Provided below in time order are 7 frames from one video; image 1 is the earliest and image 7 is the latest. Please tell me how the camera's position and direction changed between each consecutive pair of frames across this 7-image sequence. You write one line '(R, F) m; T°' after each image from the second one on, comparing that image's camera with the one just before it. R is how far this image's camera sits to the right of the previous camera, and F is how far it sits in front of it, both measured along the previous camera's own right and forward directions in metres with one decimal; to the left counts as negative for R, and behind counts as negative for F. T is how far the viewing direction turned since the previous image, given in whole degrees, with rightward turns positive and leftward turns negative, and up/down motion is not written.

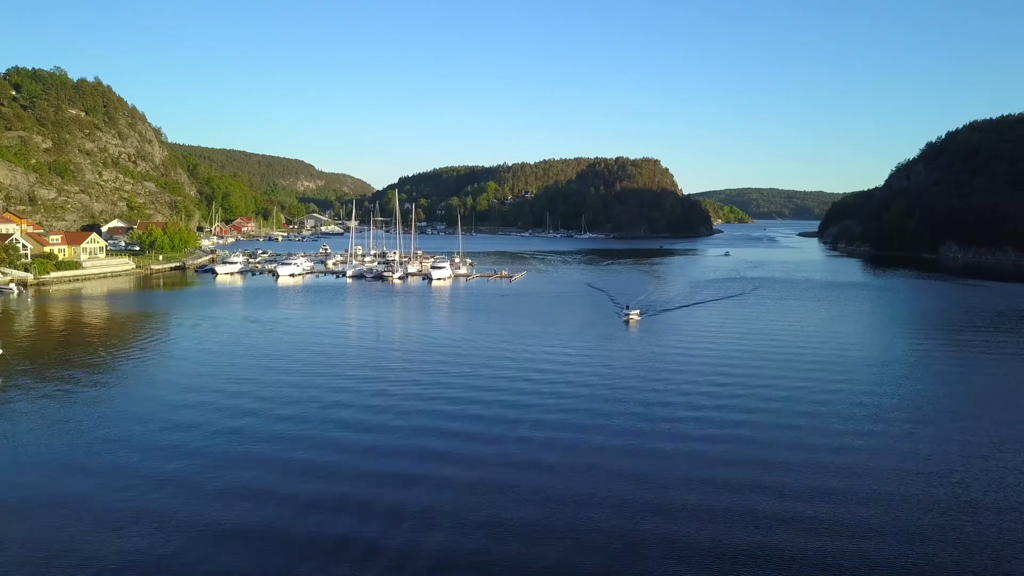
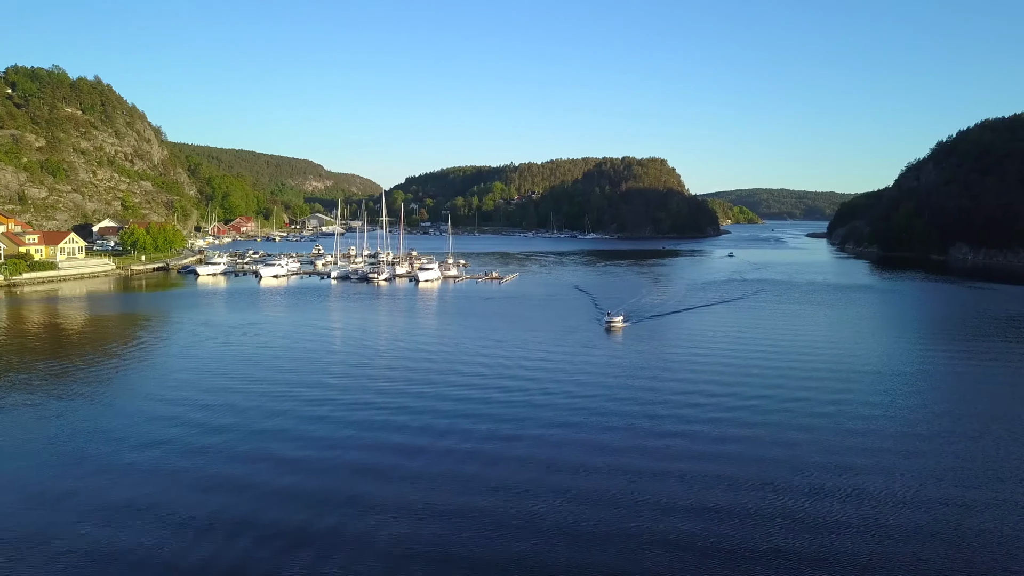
(+0.8, +1.1) m; -1°
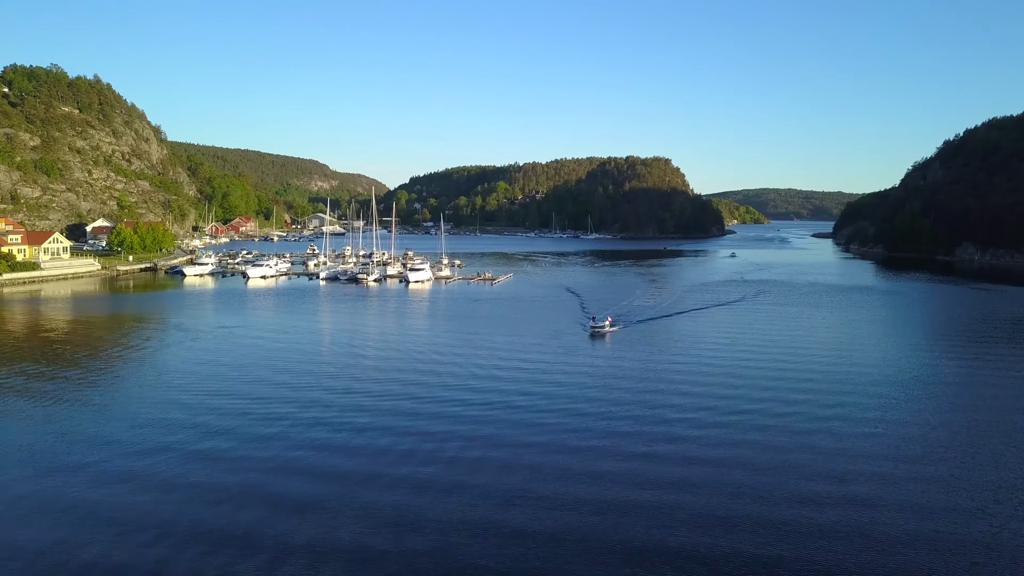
(+0.6, +0.7) m; 0°
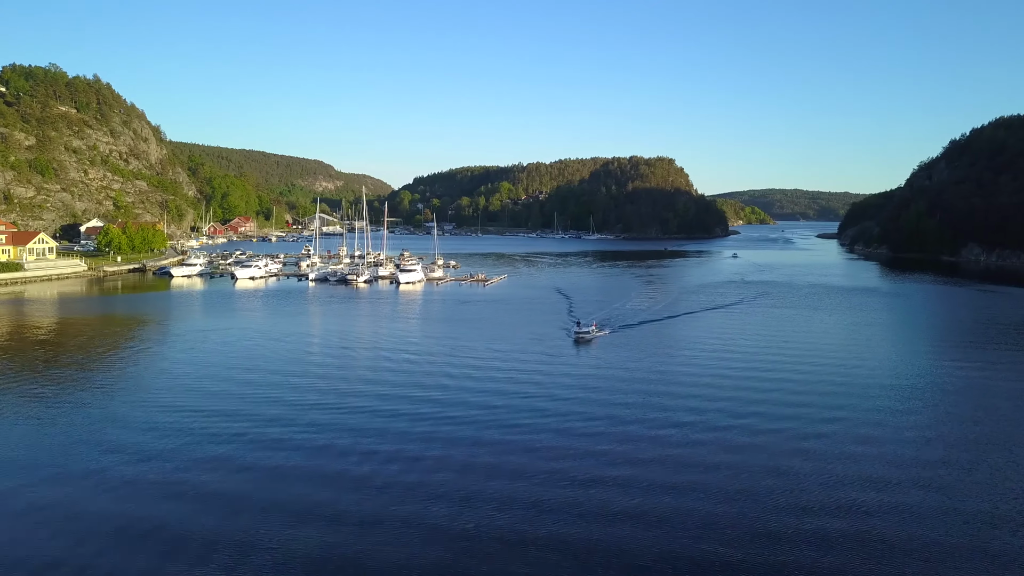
(+0.5, +0.6) m; 0°
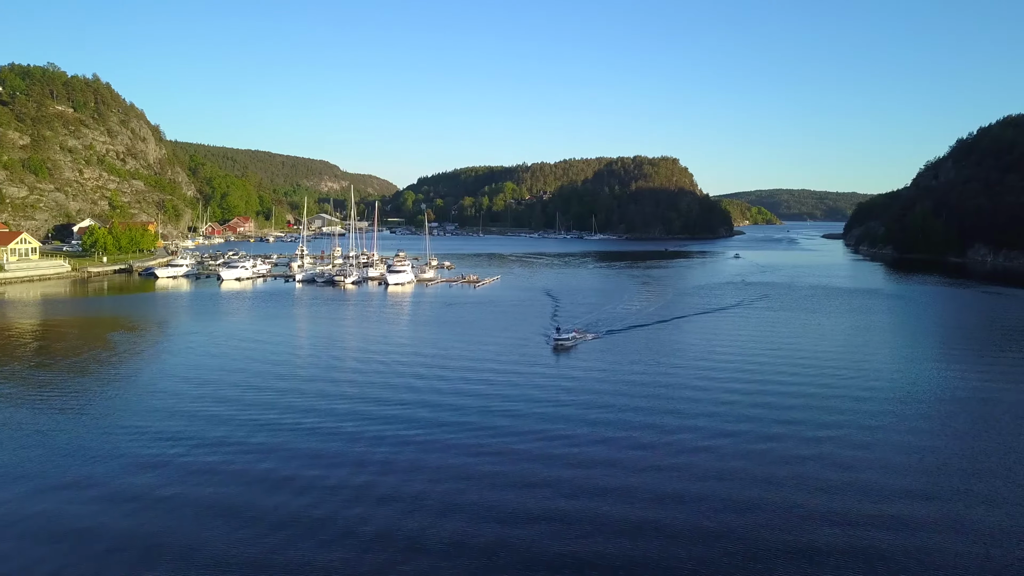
(+0.6, +0.7) m; 0°
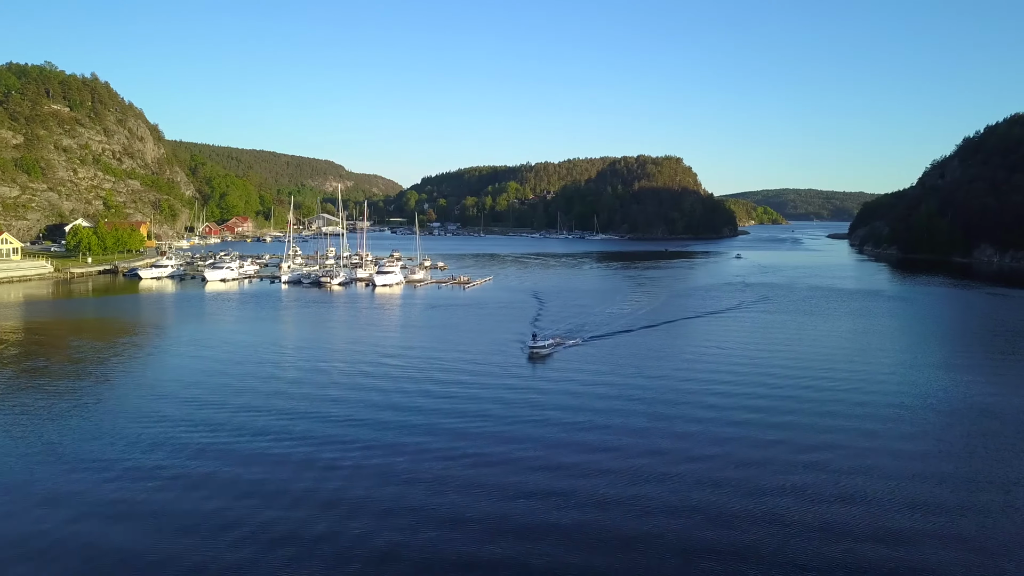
(+0.6, +0.7) m; 0°
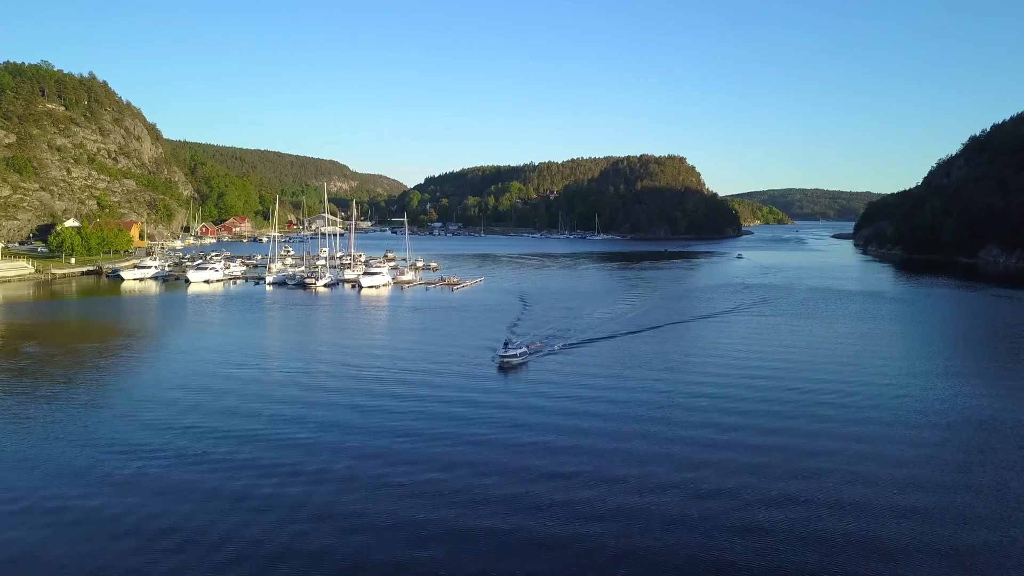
(+0.6, +0.7) m; 0°
